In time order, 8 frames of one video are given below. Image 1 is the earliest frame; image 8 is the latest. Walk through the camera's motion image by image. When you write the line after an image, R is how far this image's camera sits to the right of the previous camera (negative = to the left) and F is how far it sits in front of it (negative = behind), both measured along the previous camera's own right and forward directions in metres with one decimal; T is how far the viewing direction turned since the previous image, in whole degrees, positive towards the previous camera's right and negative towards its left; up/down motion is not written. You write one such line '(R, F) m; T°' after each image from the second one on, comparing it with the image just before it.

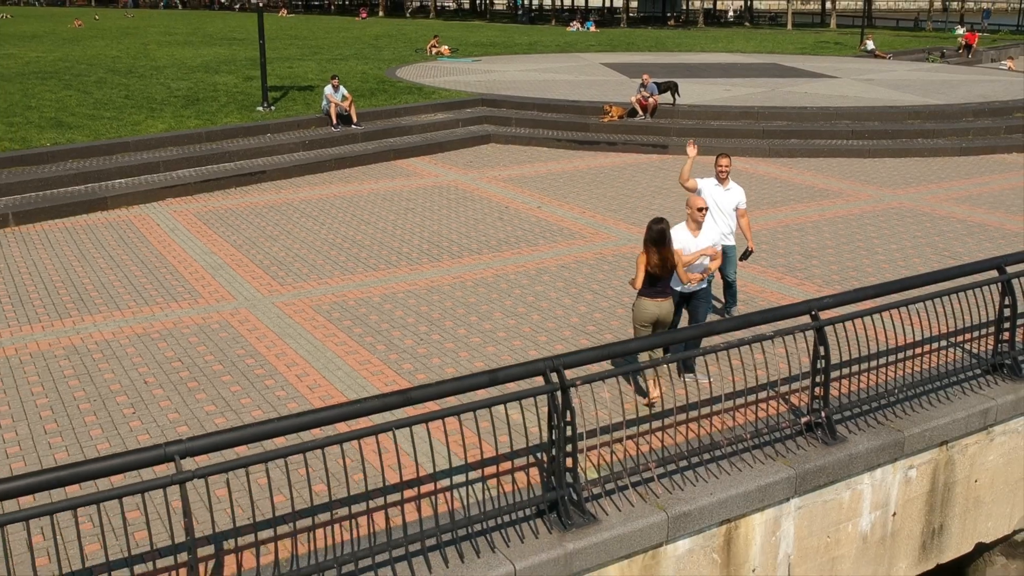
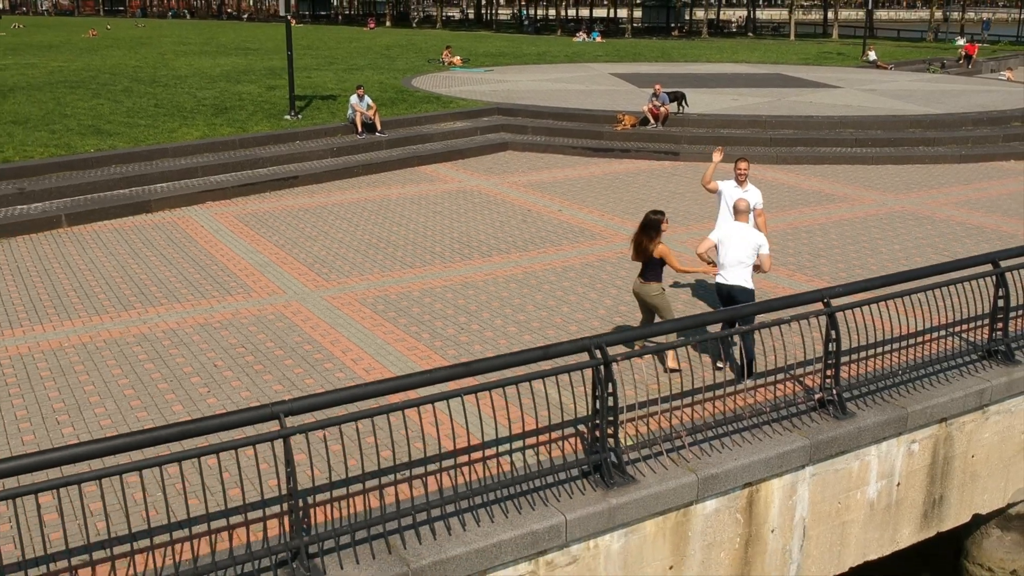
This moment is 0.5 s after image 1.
(-0.3, -0.6) m; 0°
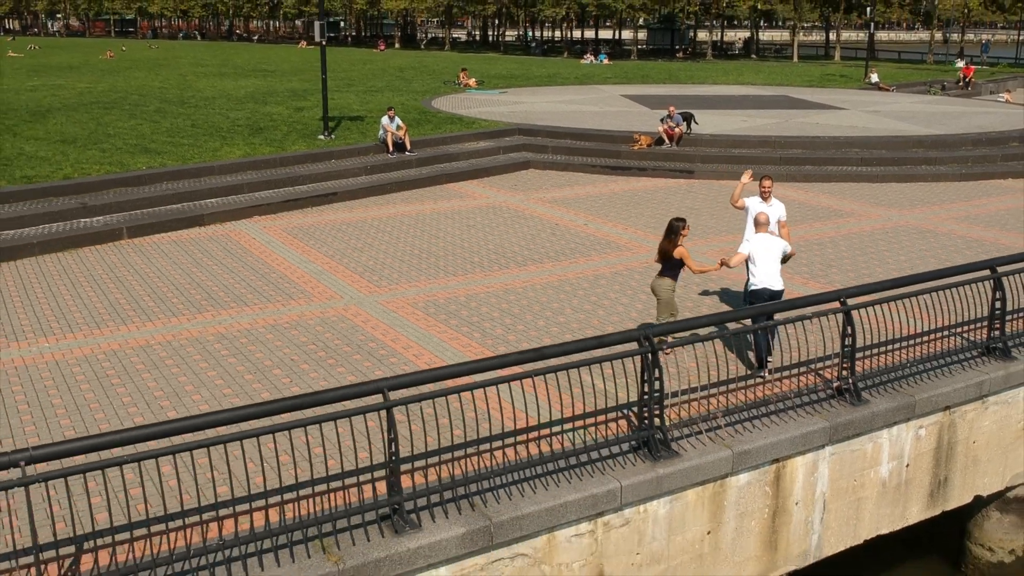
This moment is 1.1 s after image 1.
(-0.4, -0.8) m; 0°
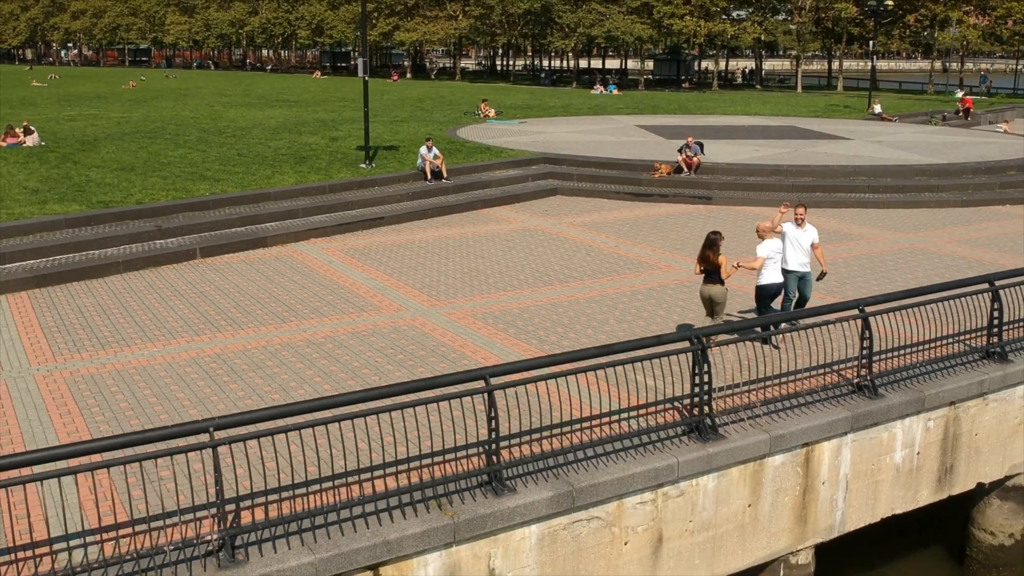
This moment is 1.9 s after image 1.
(-0.5, -1.1) m; 0°
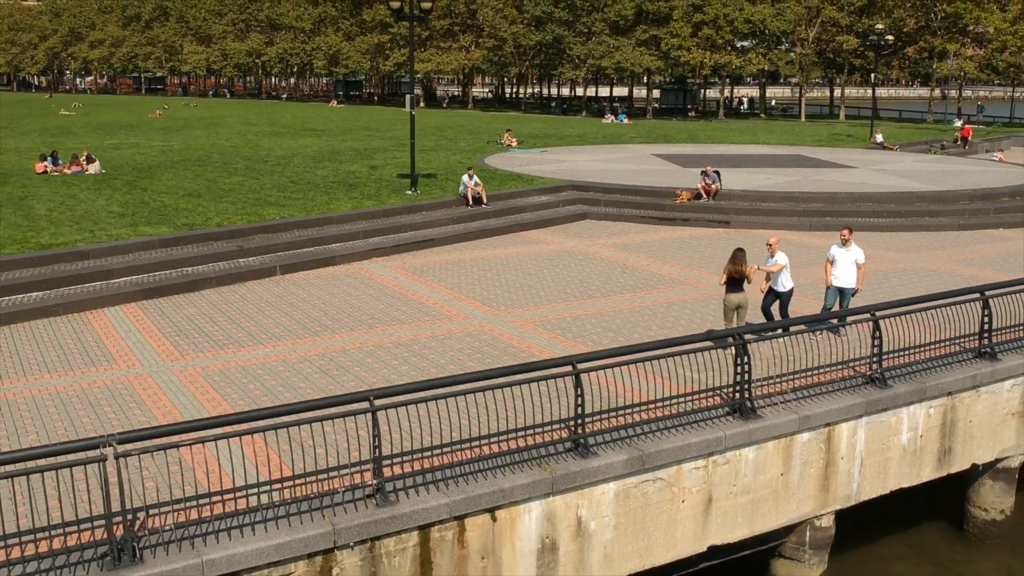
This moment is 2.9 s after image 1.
(-0.7, -1.6) m; 0°
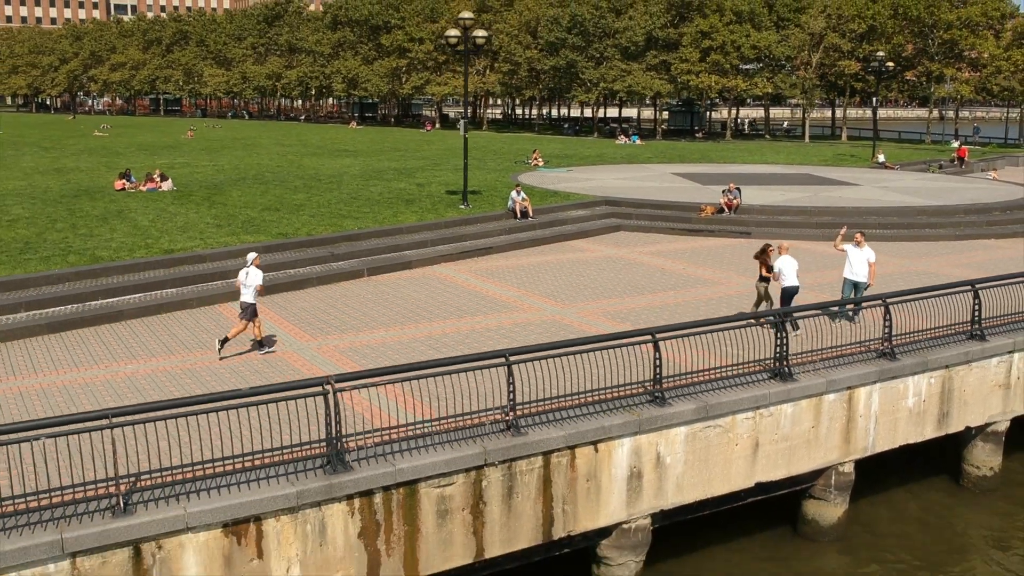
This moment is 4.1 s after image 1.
(-1.0, -2.3) m; 0°
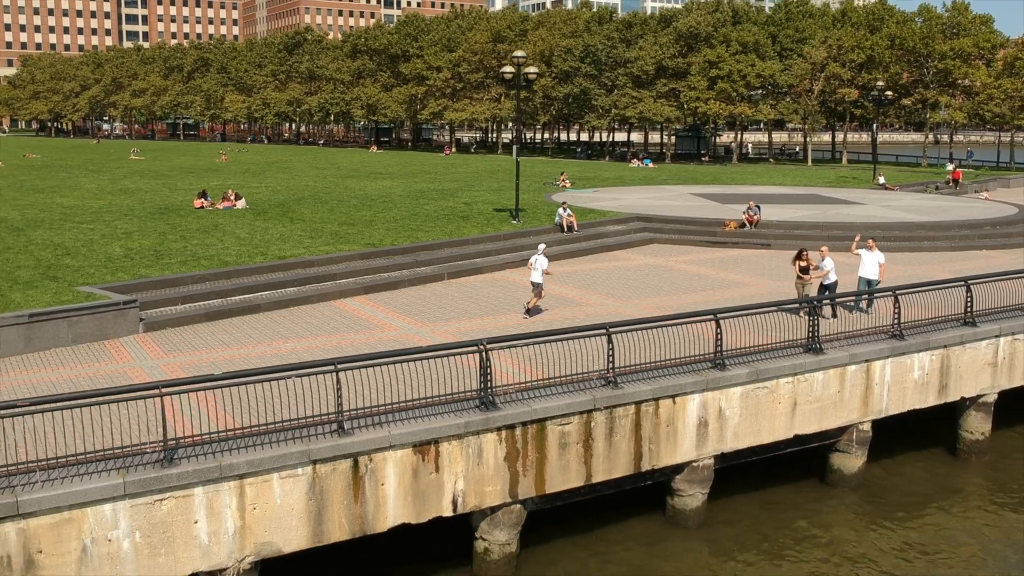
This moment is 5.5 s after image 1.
(-1.3, -2.9) m; 0°
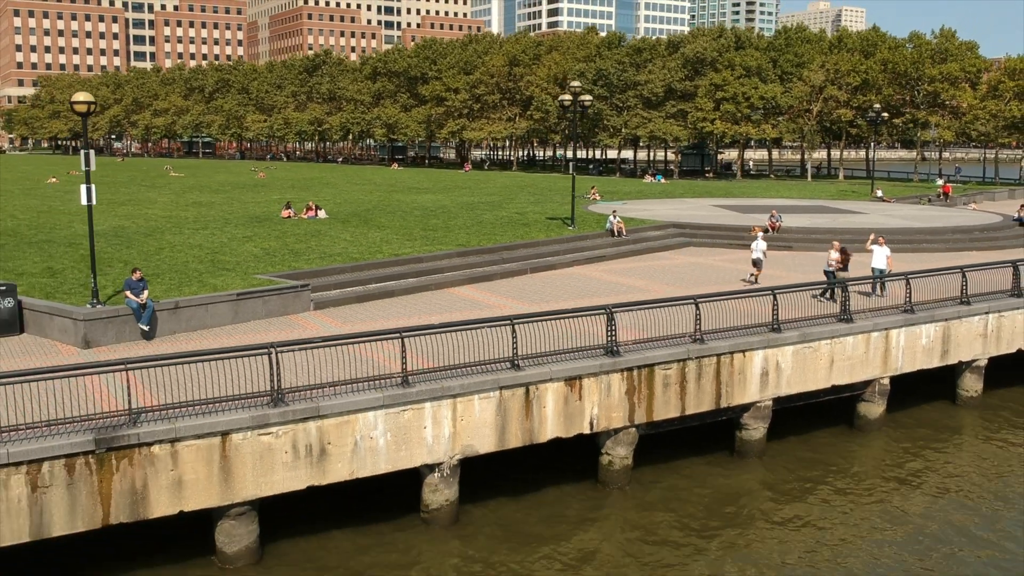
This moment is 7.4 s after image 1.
(-2.1, -4.1) m; +1°
